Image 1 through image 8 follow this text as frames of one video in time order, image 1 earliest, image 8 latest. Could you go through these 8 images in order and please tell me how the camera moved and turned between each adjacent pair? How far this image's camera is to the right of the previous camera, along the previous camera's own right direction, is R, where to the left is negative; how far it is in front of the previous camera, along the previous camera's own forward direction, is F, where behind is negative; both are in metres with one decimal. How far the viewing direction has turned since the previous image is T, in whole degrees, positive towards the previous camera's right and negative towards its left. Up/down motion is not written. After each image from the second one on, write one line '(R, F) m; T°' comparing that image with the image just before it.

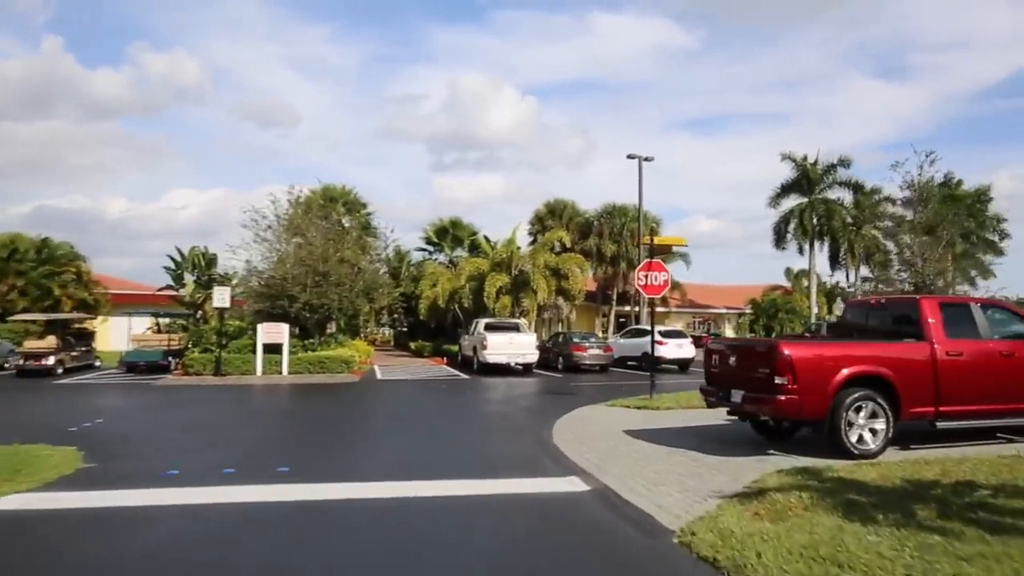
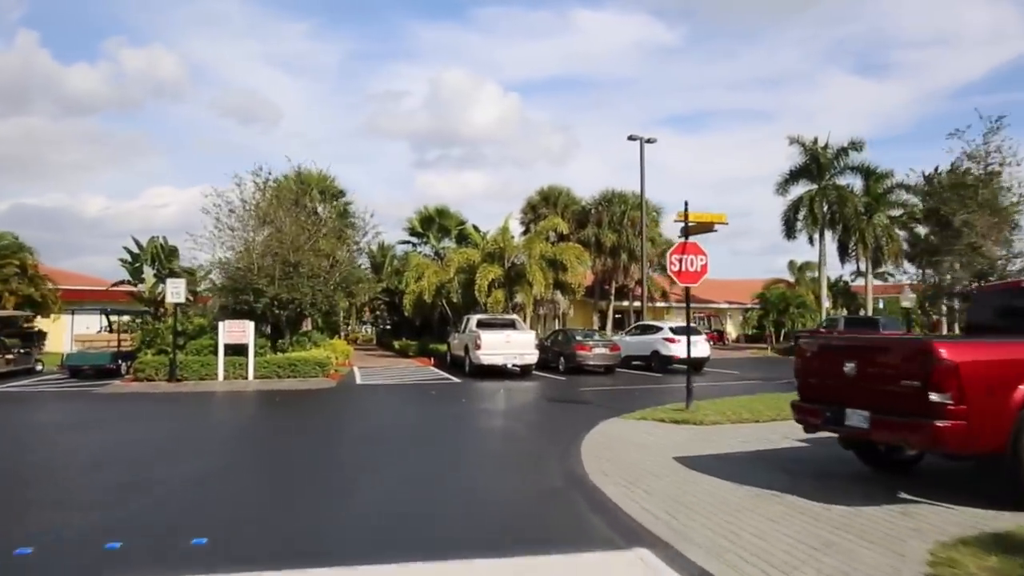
(-0.5, +3.1) m; +1°
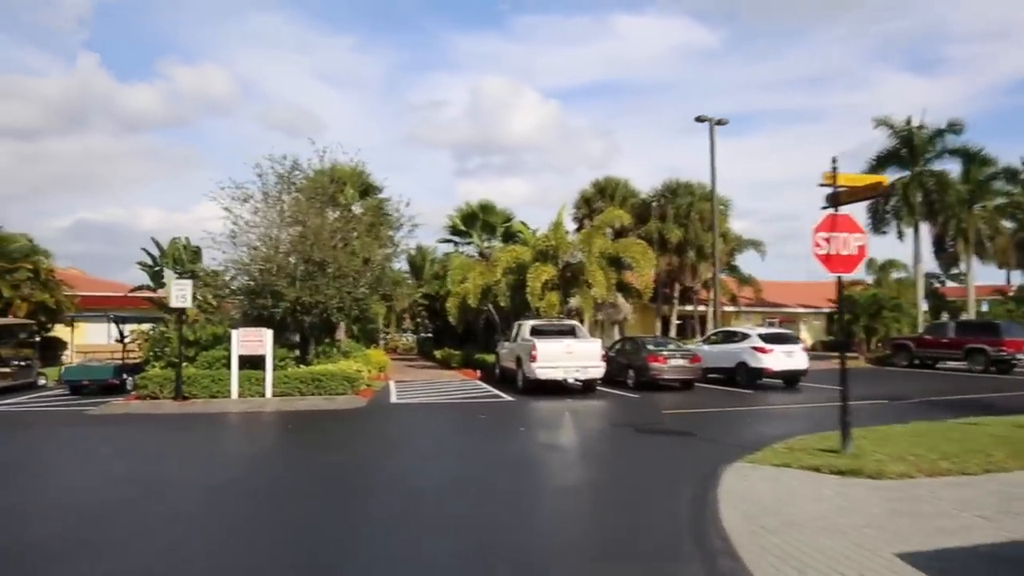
(-0.6, +3.8) m; -4°
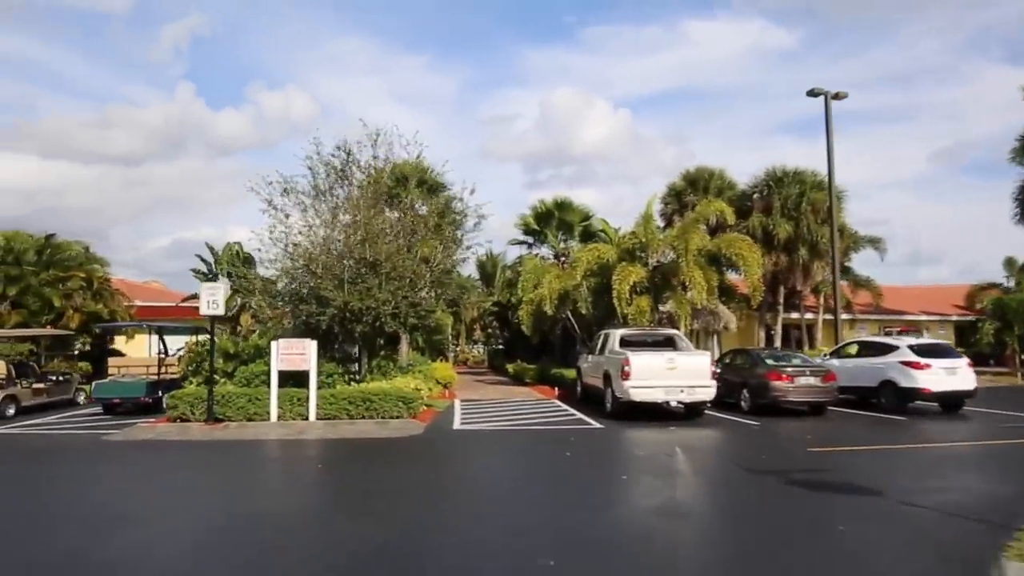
(-0.4, +3.5) m; -6°
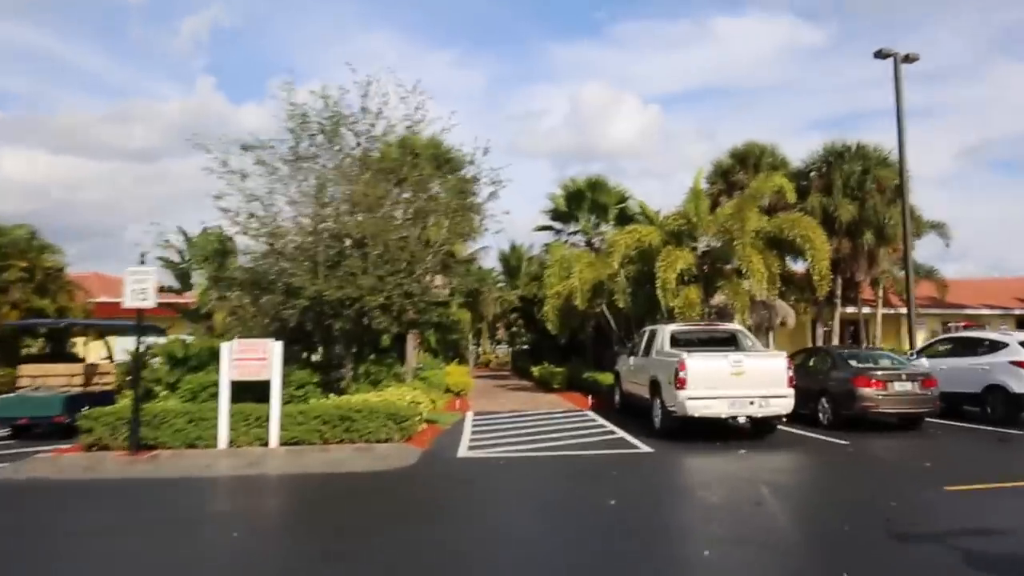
(+0.1, +3.5) m; -2°
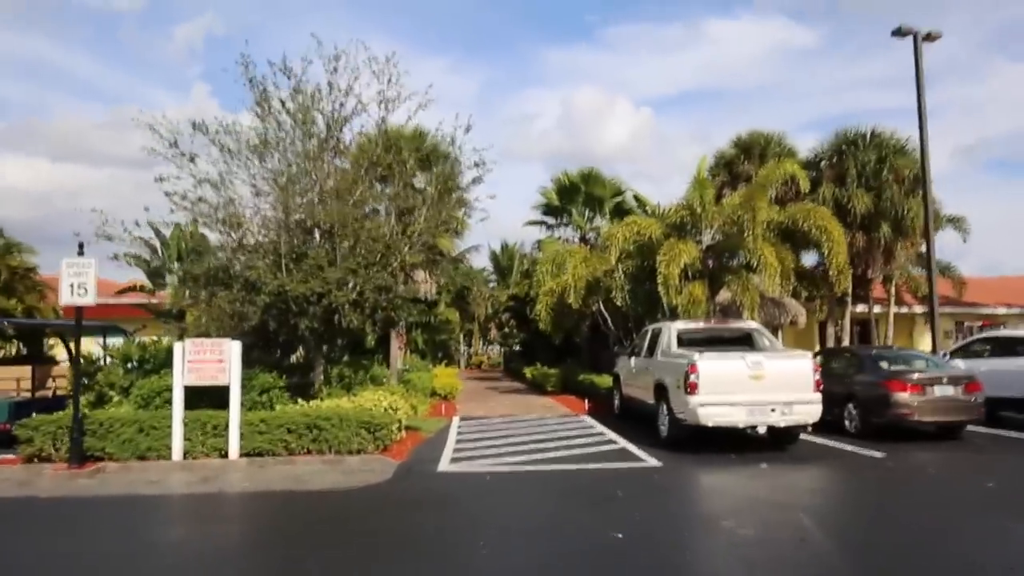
(+0.1, +1.5) m; +1°
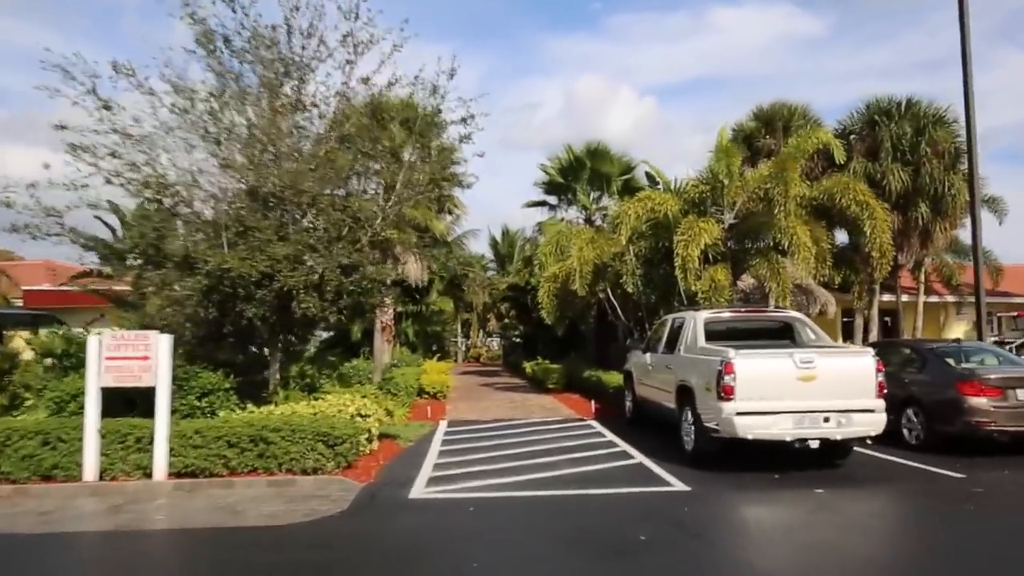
(+0.1, +2.1) m; 0°
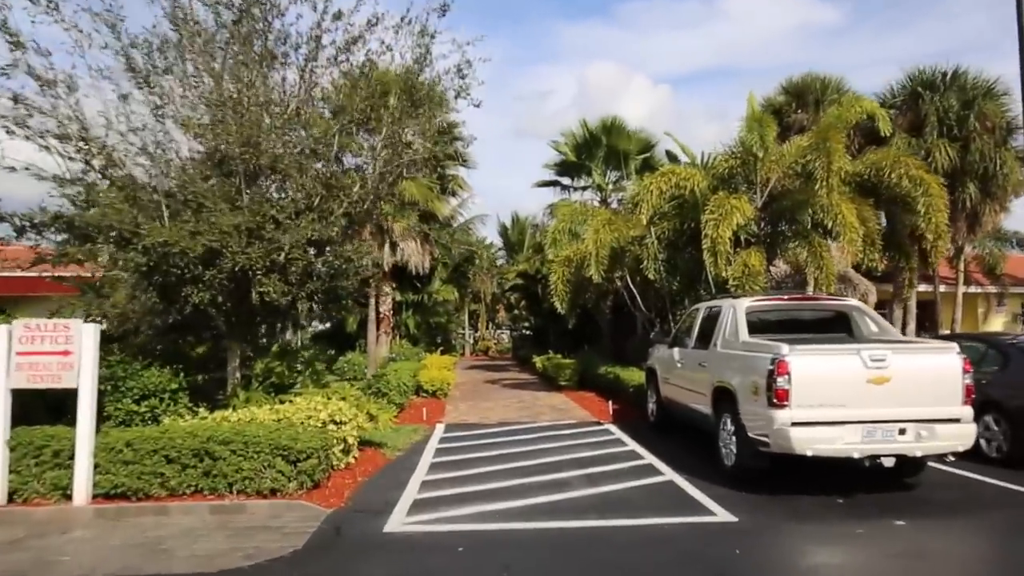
(+0.1, +1.7) m; -1°
